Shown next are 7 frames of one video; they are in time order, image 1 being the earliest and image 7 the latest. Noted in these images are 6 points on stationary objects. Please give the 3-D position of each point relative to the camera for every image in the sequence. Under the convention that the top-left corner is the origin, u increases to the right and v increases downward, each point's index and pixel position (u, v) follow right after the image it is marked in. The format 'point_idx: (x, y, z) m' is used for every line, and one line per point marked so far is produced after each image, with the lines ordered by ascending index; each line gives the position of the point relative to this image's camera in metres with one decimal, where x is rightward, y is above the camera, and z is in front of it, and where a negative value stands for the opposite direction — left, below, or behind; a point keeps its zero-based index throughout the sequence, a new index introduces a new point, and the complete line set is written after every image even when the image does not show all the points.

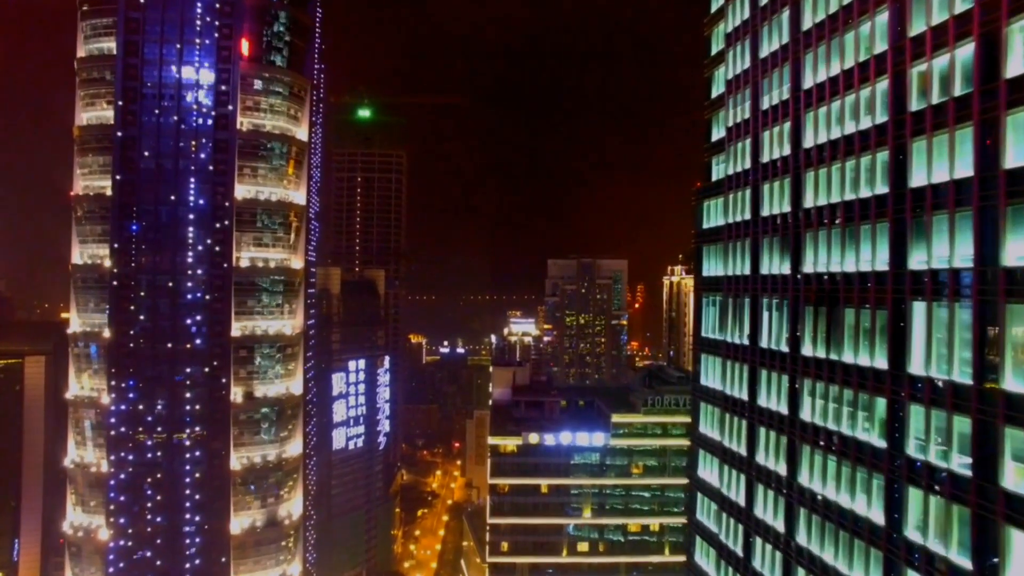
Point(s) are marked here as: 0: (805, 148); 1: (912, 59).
0: (+8.0, +3.8, +17.8) m
1: (+8.4, +4.8, +13.6) m
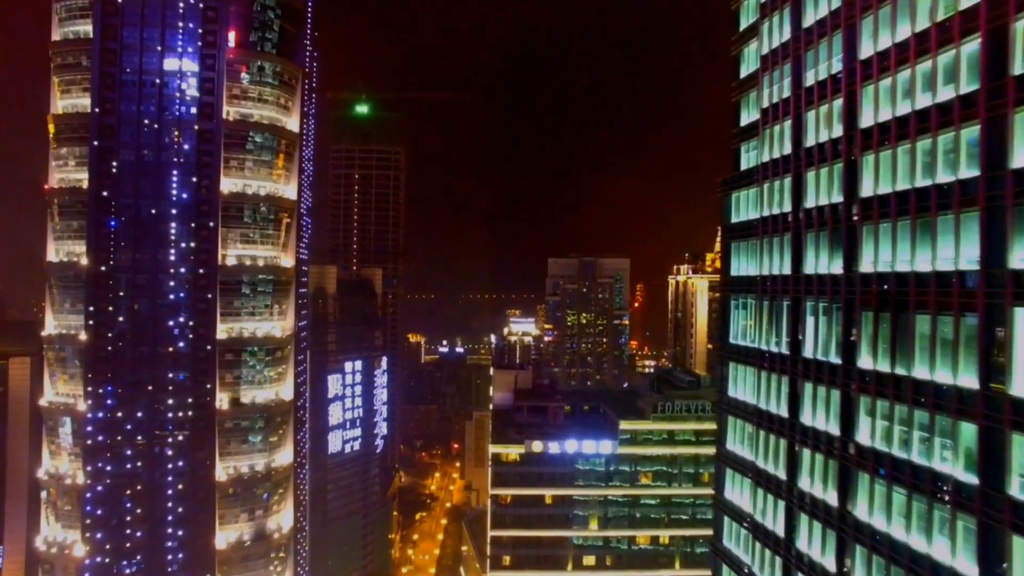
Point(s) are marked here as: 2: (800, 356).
0: (+8.2, +3.7, +15.3) m
1: (+8.6, +4.7, +11.2) m
2: (+7.9, -1.8, +17.9) m
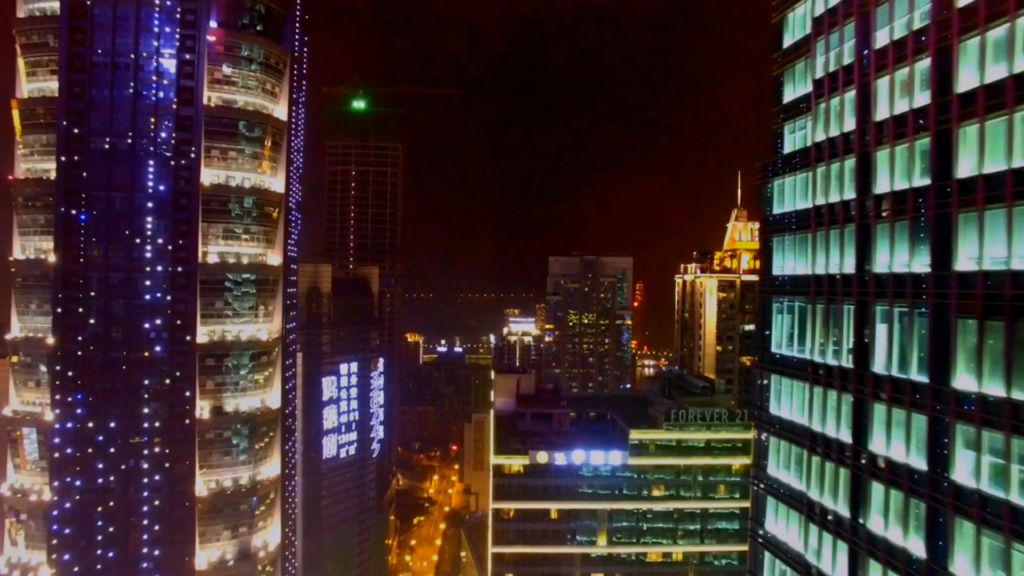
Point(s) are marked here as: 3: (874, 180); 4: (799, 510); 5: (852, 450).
0: (+8.5, +3.7, +12.4) m
1: (+8.9, +4.7, +8.2) m
2: (+8.1, -1.9, +15.0) m
3: (+8.3, +2.5, +14.9) m
4: (+7.7, -6.0, +17.6) m
5: (+8.0, -3.8, +15.3) m
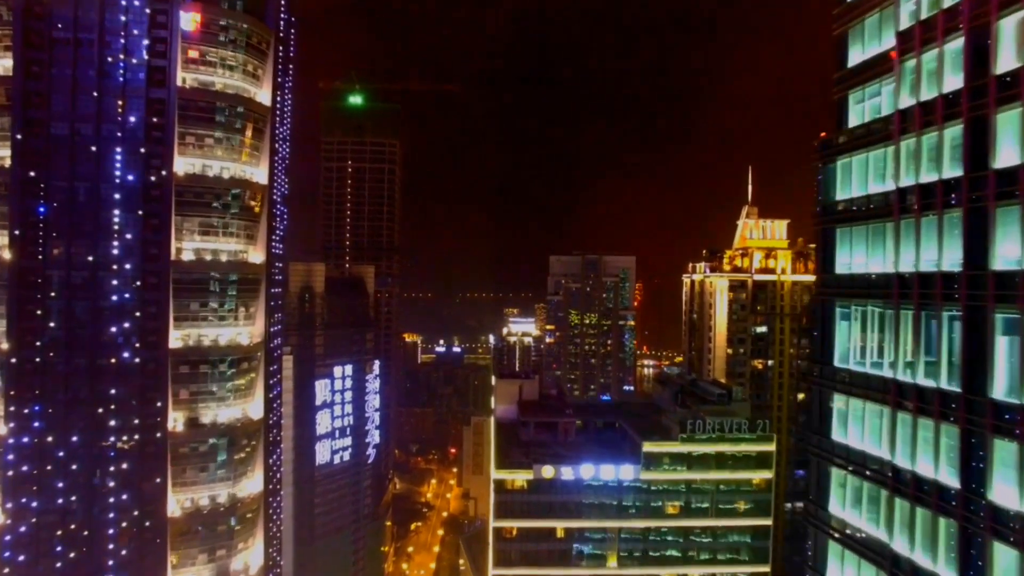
0: (+8.8, +3.7, +9.1) m
1: (+9.2, +4.6, +4.9) m
2: (+8.4, -1.9, +11.7) m
3: (+8.5, +2.4, +11.6) m
4: (+8.0, -6.0, +14.3) m
5: (+8.2, -3.8, +12.0) m
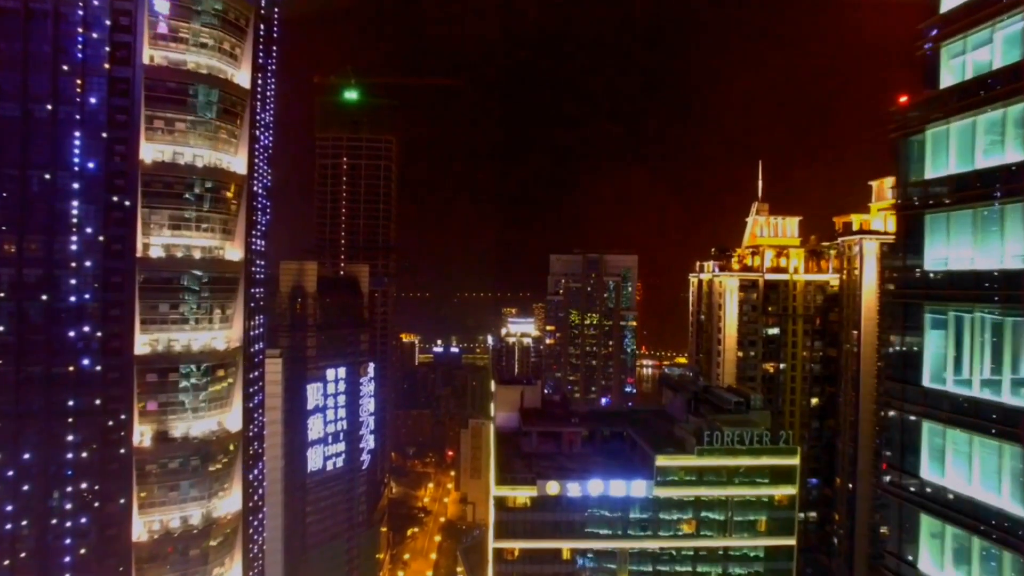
0: (+9.0, +3.6, +5.9) m
1: (+9.4, +4.6, +1.7) m
2: (+8.6, -1.9, +8.5) m
3: (+8.7, +2.4, +8.4) m
4: (+8.1, -6.1, +11.1) m
5: (+8.4, -3.8, +8.8) m
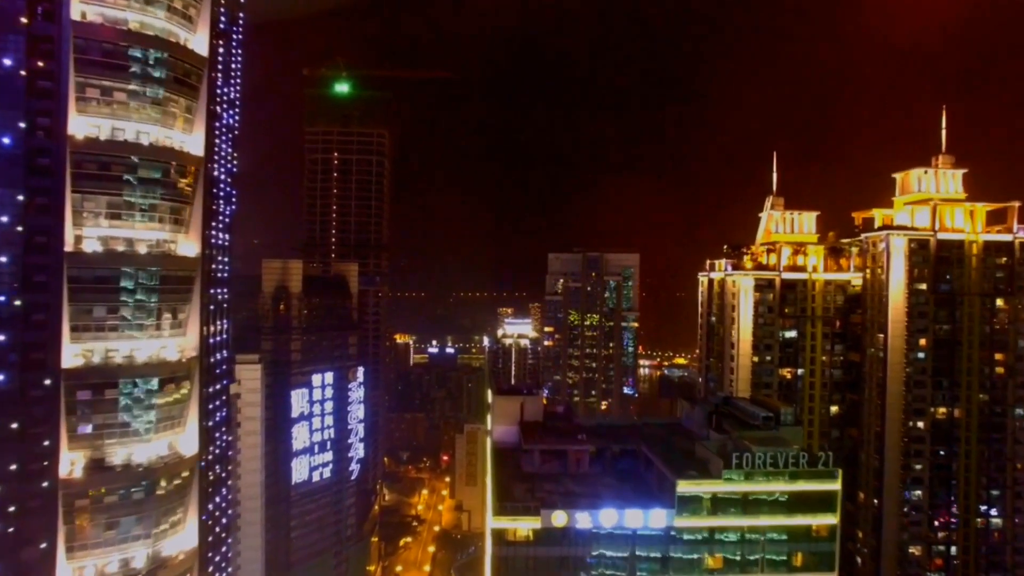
0: (+9.2, +3.6, +1.1) m
1: (+9.6, +4.6, -3.0) m
2: (+8.8, -2.0, +3.7) m
3: (+8.9, +2.4, +3.6) m
4: (+8.3, -6.1, +6.4) m
5: (+8.6, -3.9, +4.1) m
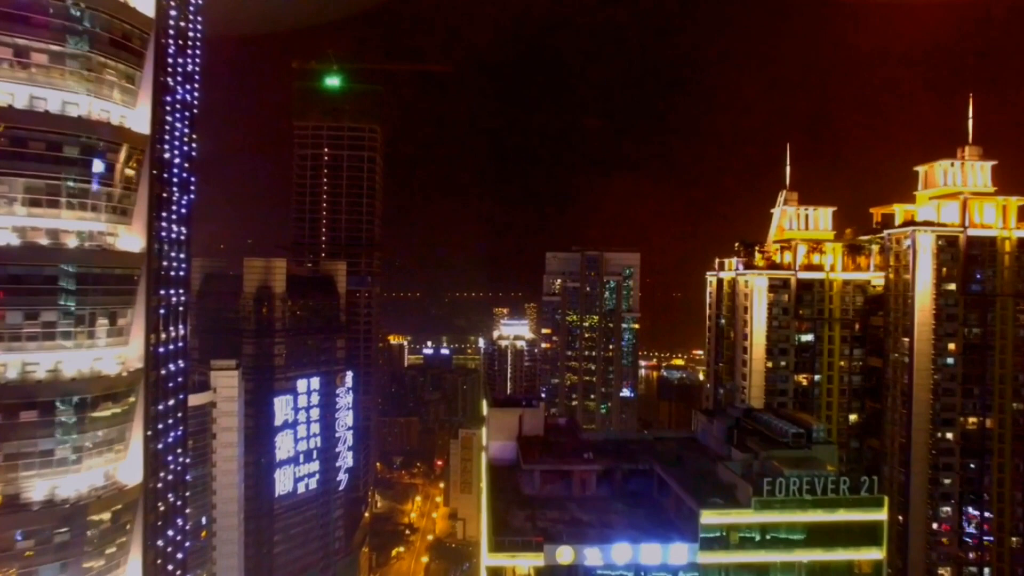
0: (+9.3, +3.6, -3.1) m
1: (+9.7, +4.6, -7.2) m
2: (+8.9, -2.0, -0.5) m
3: (+9.0, +2.4, -0.6) m
4: (+8.4, -6.1, +2.1) m
5: (+8.7, -3.9, -0.2) m
